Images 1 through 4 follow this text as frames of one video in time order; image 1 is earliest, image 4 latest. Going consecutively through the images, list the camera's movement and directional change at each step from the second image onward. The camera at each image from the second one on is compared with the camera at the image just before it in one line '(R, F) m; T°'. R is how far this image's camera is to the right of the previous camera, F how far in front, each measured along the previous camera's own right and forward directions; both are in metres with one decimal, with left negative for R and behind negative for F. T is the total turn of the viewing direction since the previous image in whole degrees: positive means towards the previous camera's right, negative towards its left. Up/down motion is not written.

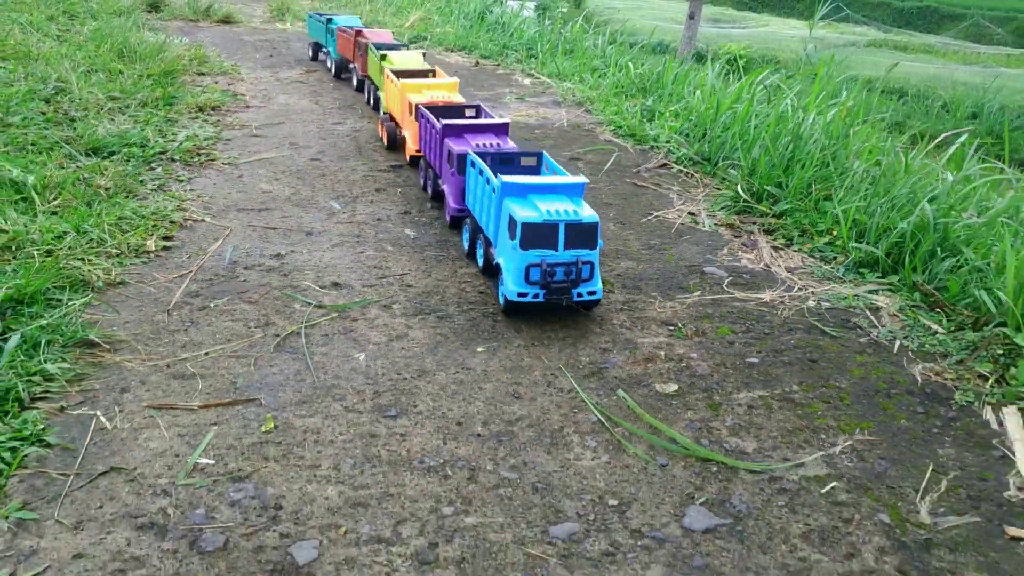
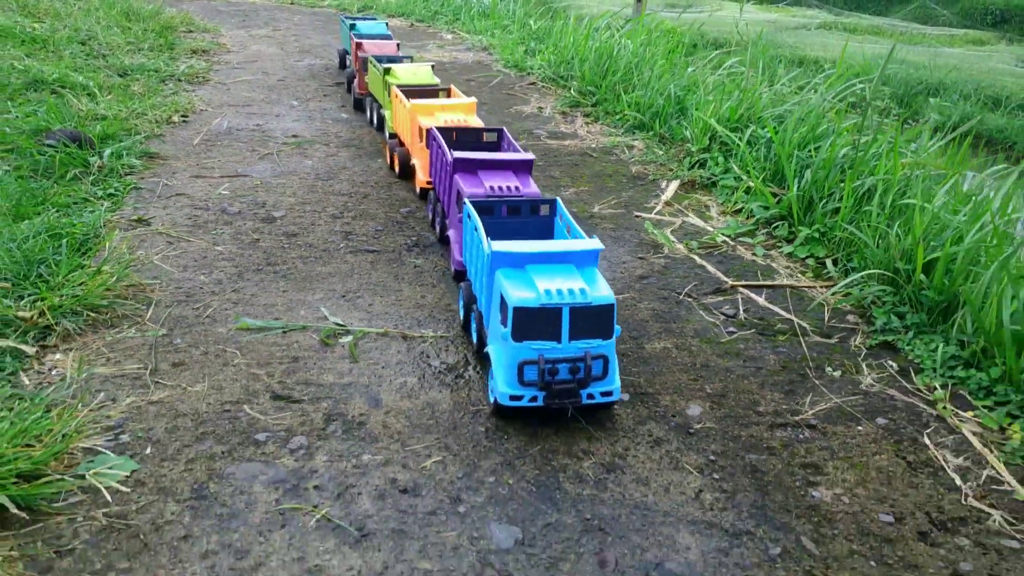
(+0.5, -2.5) m; +2°
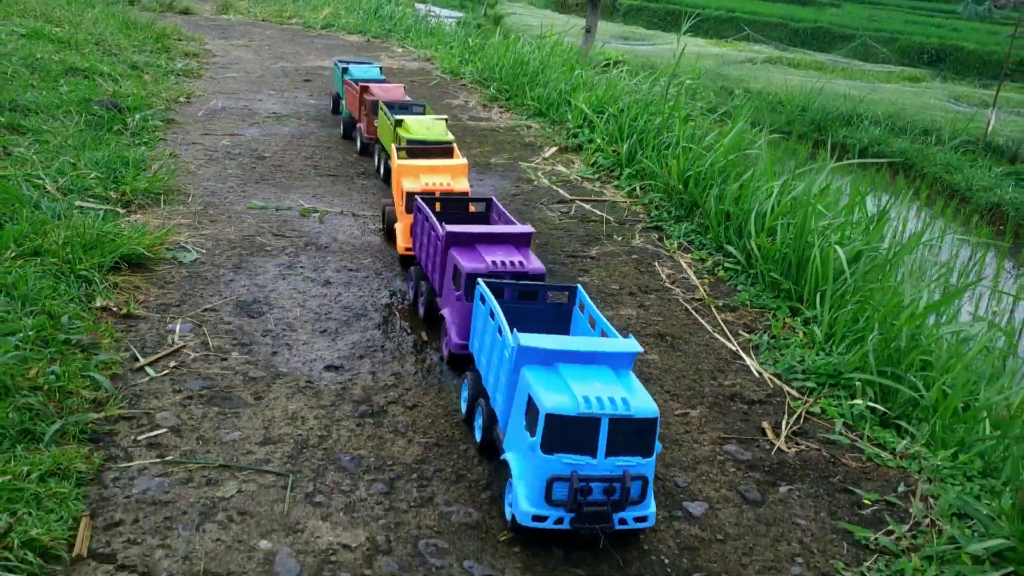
(+0.3, -2.1) m; +3°
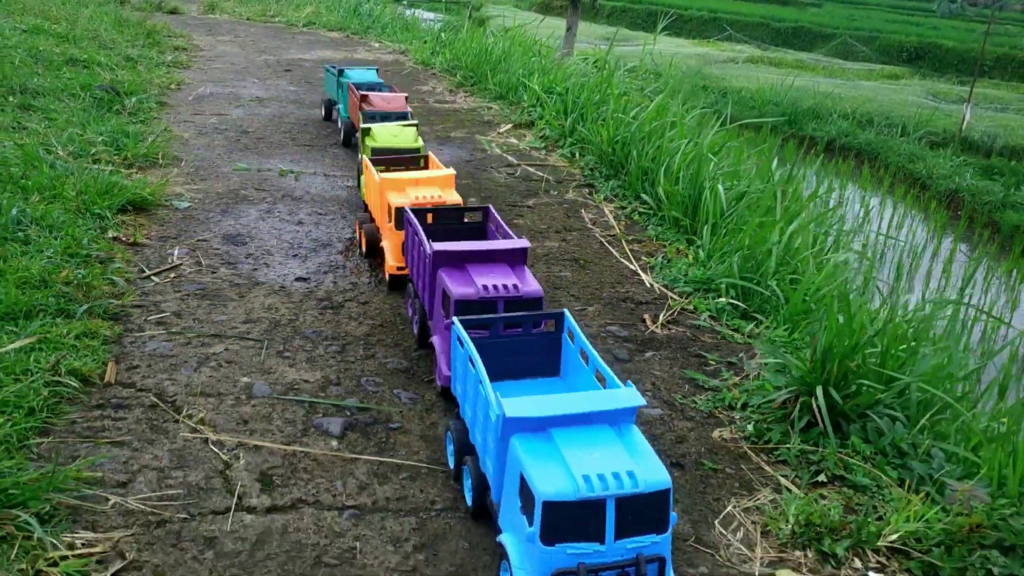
(+0.3, -0.9) m; +1°
